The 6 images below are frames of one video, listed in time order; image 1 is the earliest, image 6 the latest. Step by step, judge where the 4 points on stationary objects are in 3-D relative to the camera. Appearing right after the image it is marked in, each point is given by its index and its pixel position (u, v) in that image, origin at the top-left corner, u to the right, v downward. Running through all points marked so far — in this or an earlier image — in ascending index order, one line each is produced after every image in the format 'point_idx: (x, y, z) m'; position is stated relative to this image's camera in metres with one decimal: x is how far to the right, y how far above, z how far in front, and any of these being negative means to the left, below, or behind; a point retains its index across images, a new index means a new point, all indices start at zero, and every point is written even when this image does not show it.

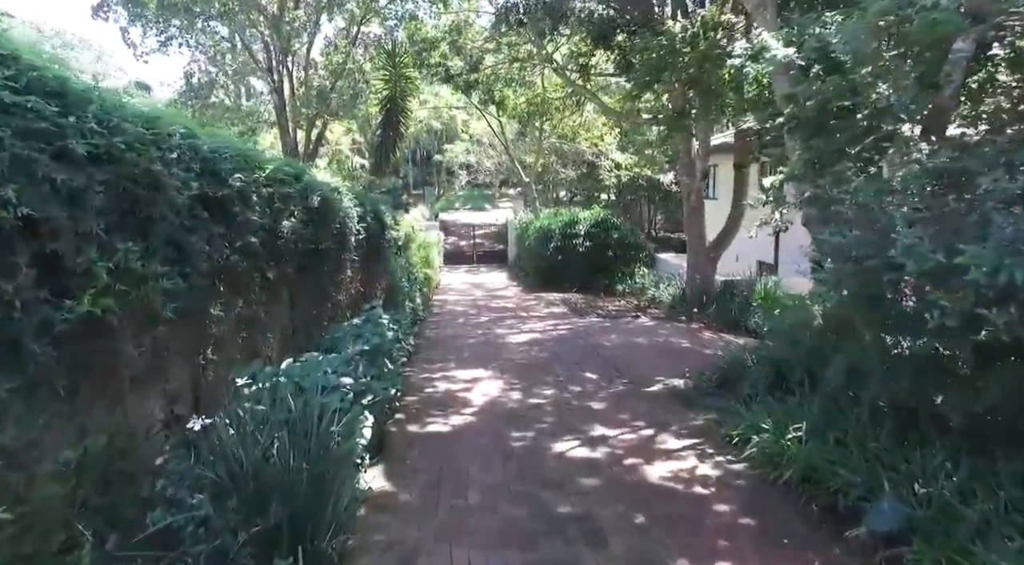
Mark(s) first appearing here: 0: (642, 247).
0: (+3.7, +1.1, +17.9) m
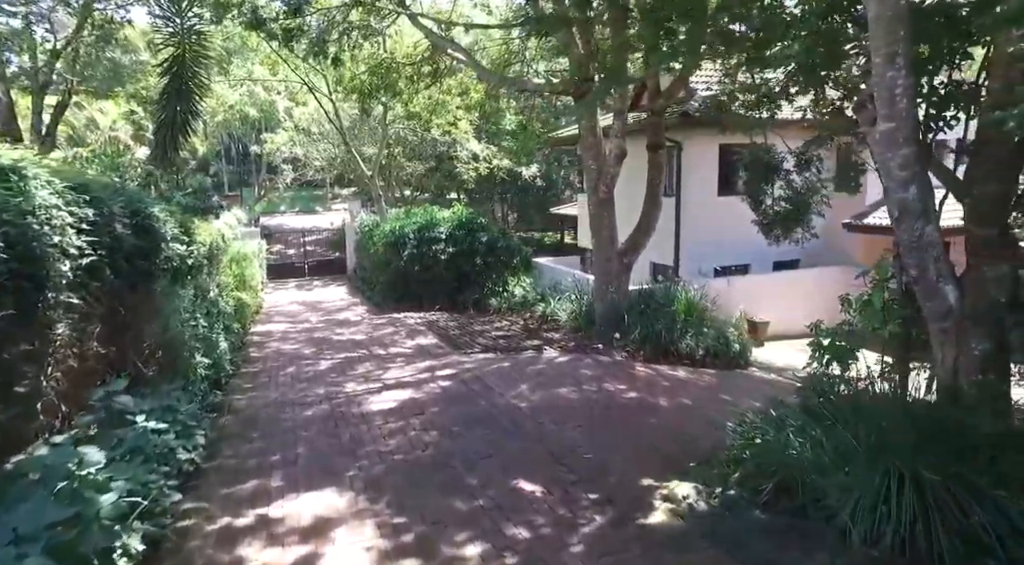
0: (+0.1, +0.8, +14.9) m
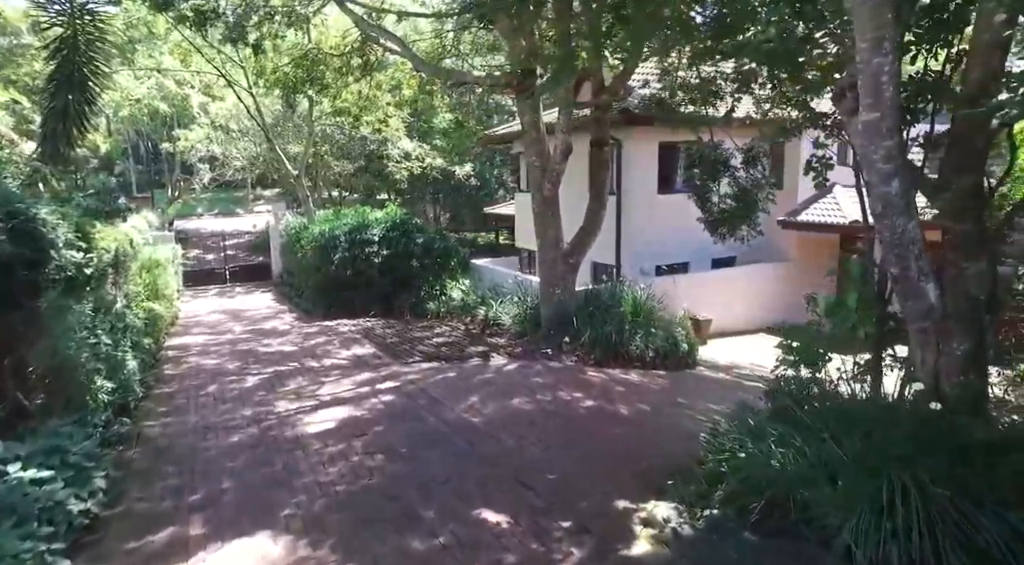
0: (-1.3, +0.7, +14.3) m
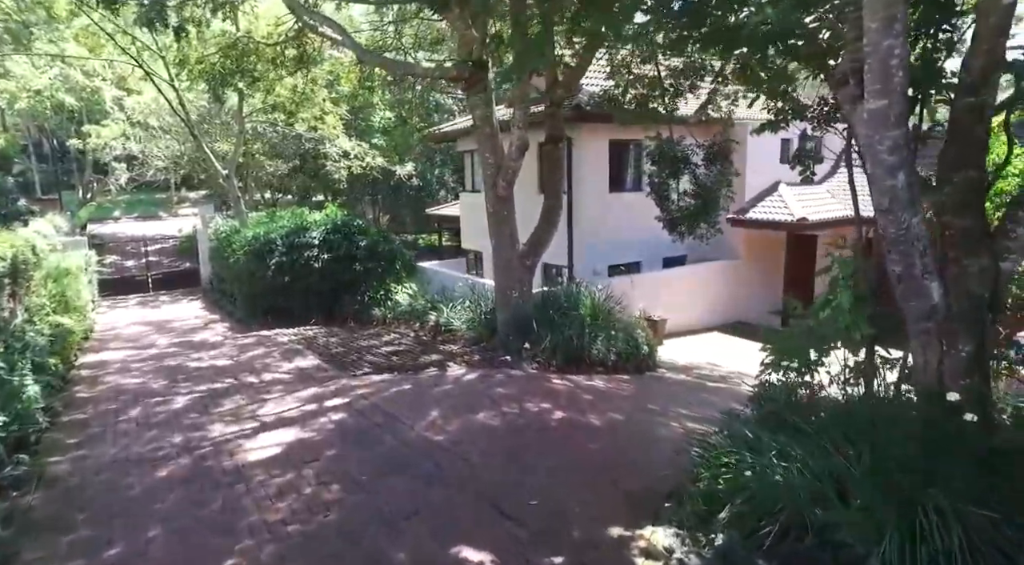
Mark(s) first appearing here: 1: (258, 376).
0: (-2.4, +0.6, +13.7) m
1: (-3.4, -1.3, +8.5) m
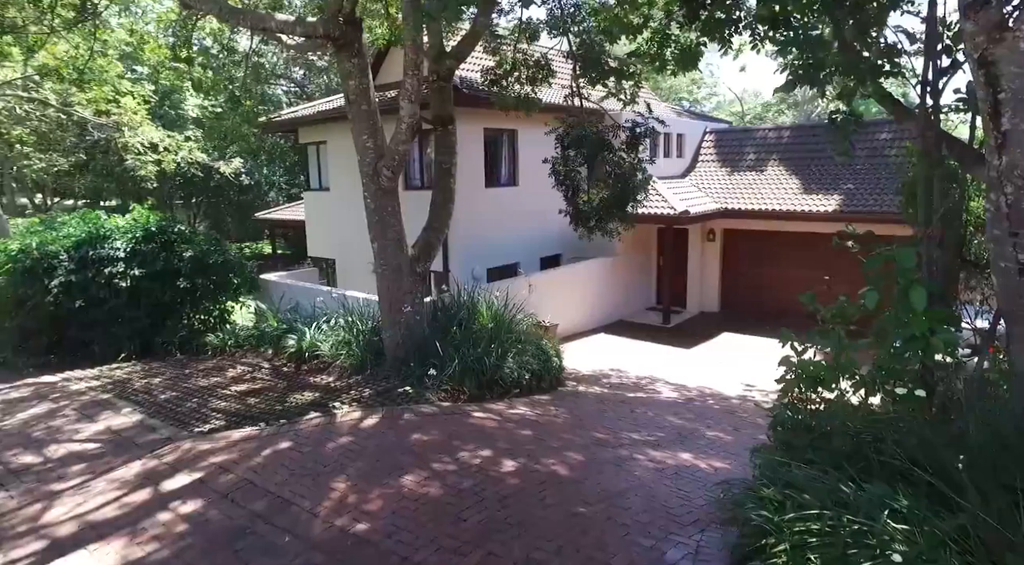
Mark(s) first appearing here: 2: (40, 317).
0: (-4.9, +0.3, +11.1) m
1: (-4.3, -1.6, +5.9) m
2: (-7.7, -0.6, +10.3) m
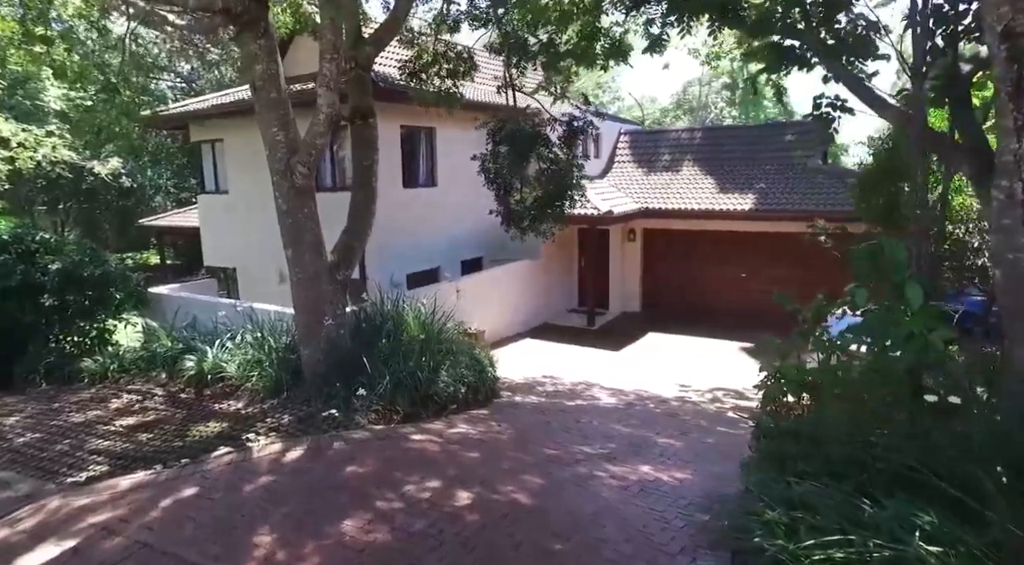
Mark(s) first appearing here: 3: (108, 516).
0: (-6.1, +0.1, +9.8) m
1: (-4.7, -1.7, +4.6) m
2: (-8.7, -0.9, +8.5) m
3: (-2.7, -1.6, +4.3) m
